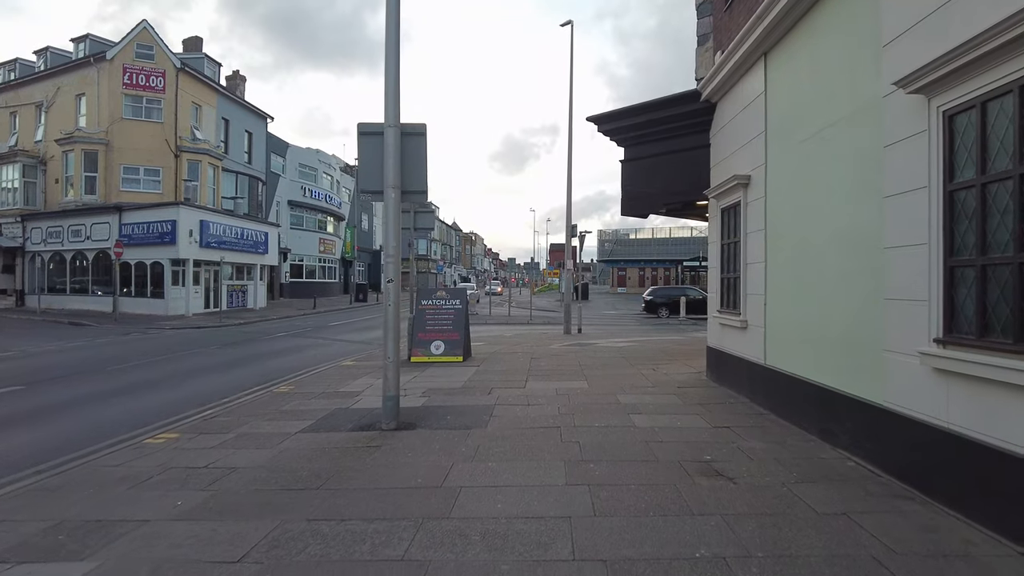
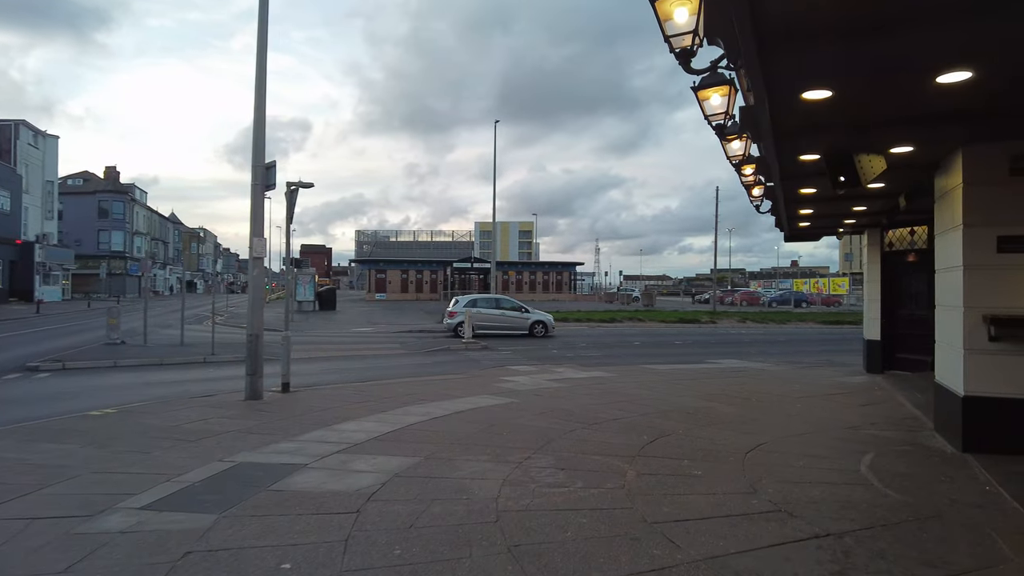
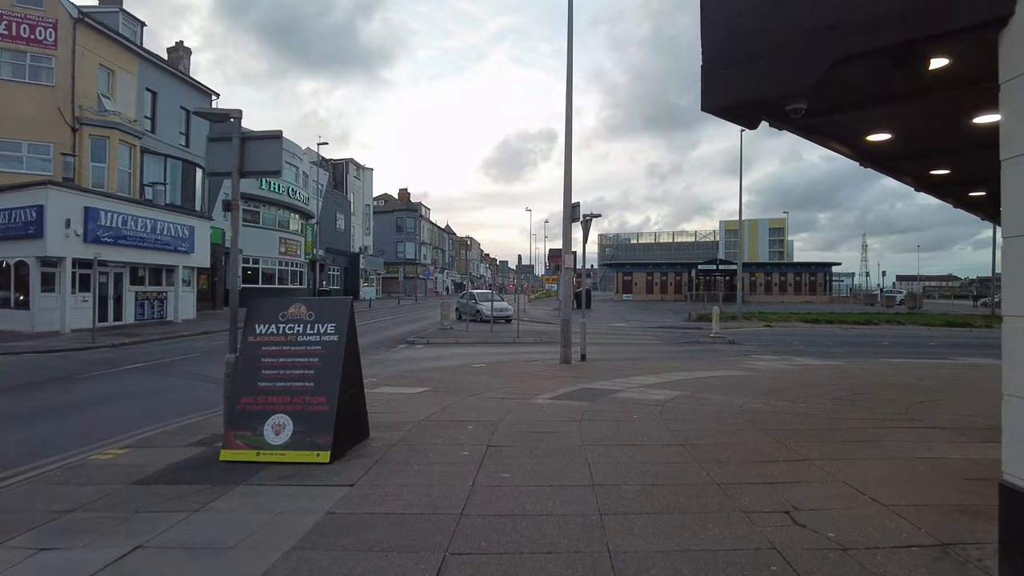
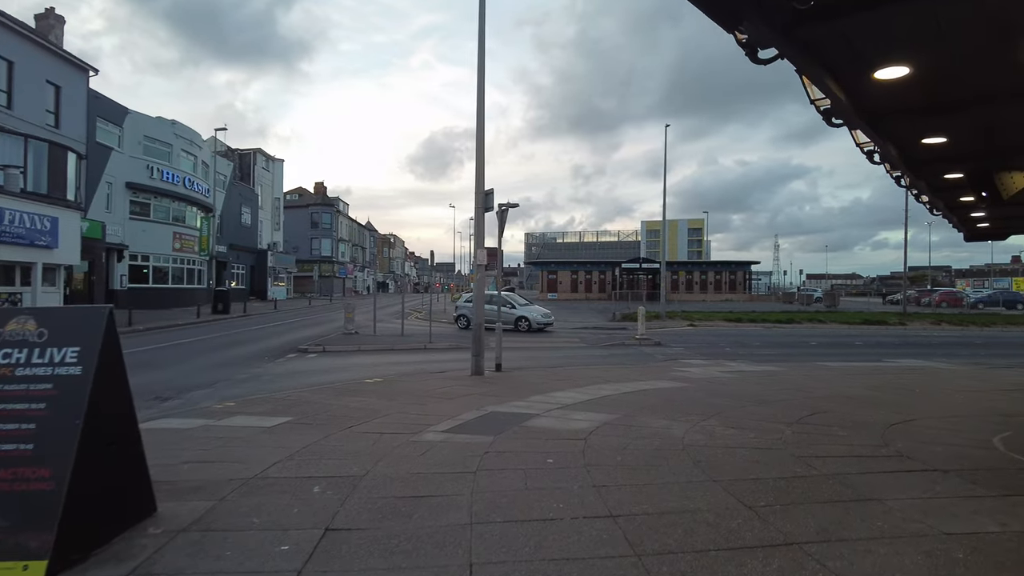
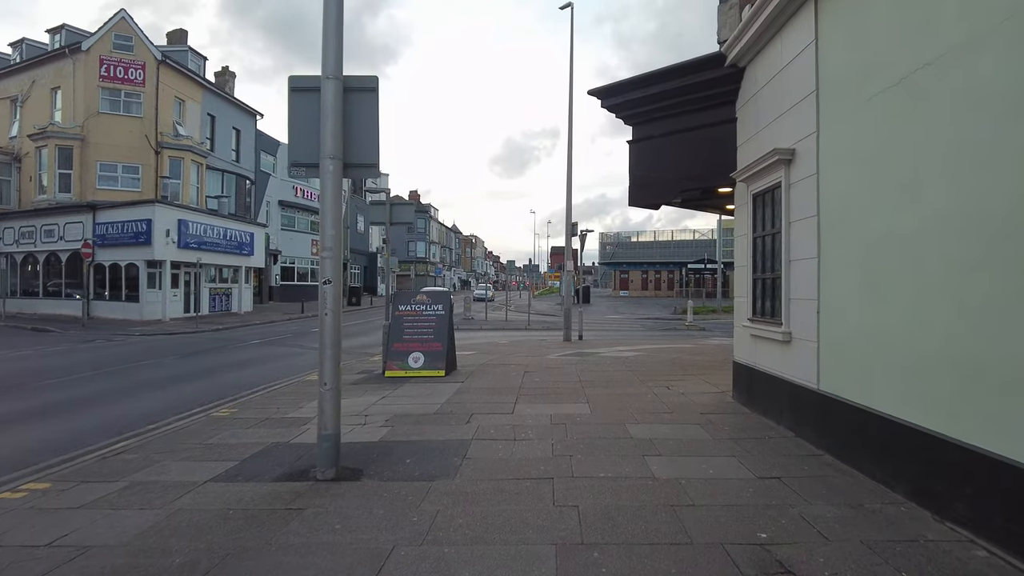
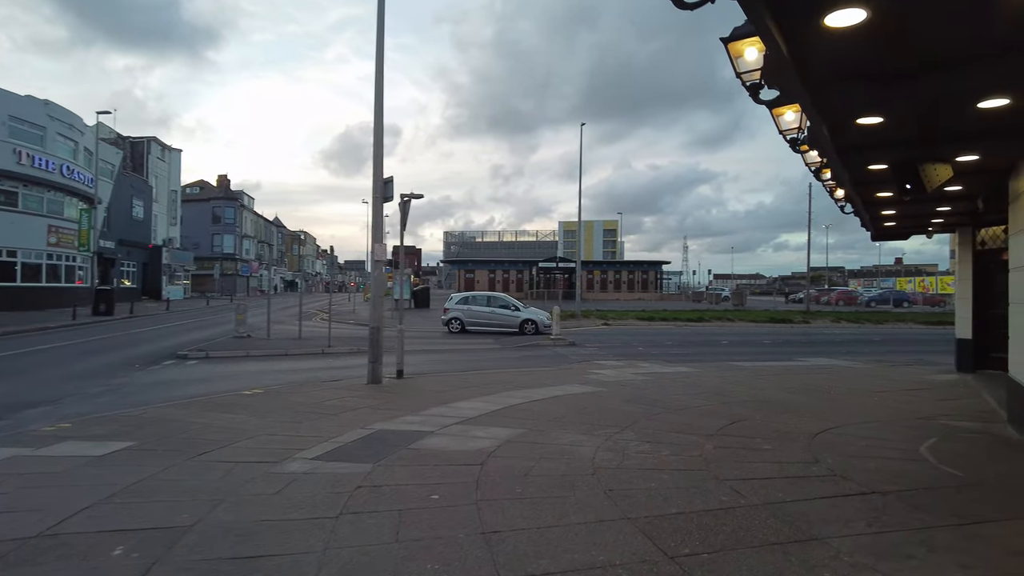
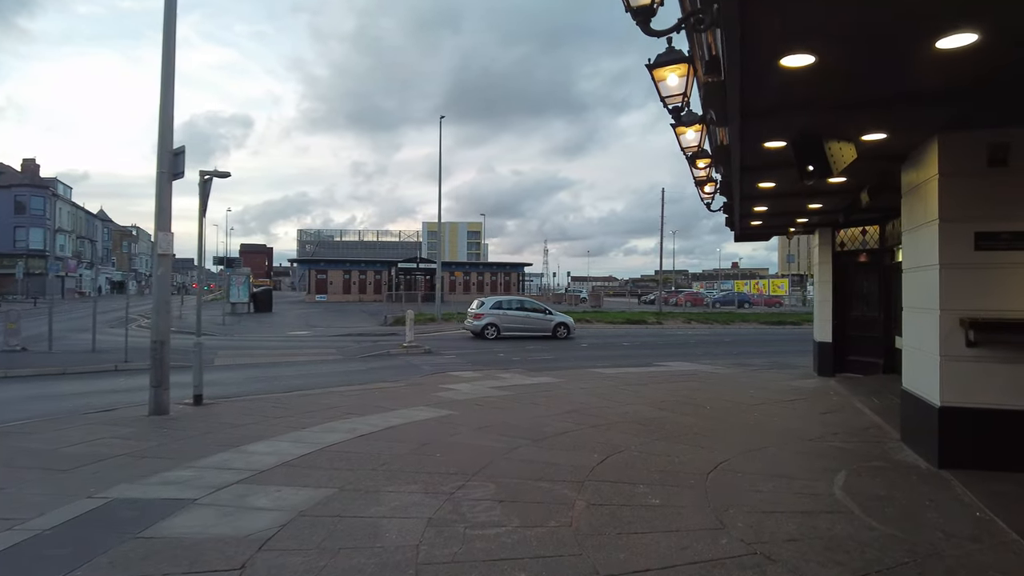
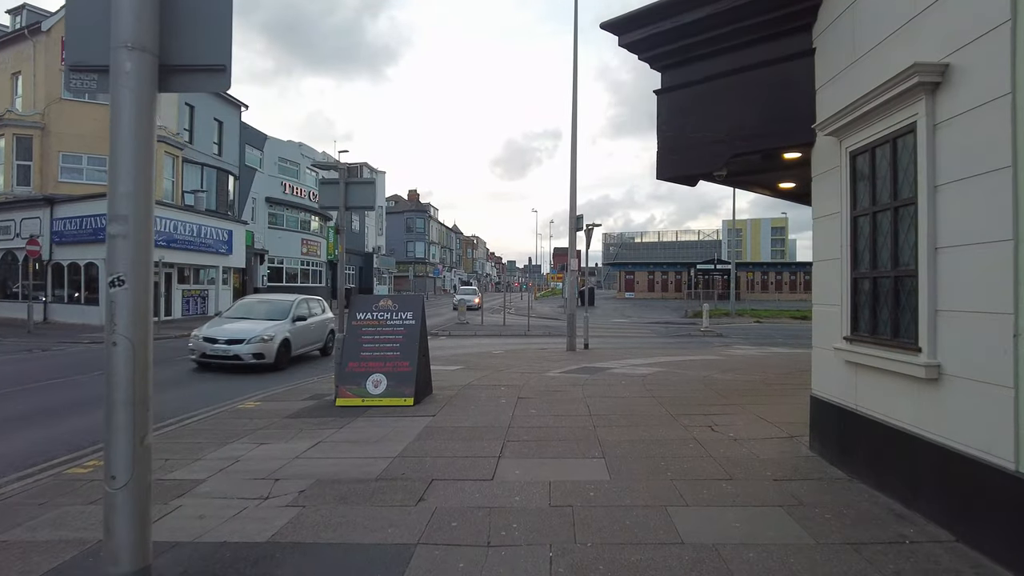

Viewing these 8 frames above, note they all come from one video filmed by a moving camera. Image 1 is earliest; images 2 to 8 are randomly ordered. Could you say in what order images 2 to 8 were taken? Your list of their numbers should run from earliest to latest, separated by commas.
5, 8, 3, 4, 6, 2, 7
